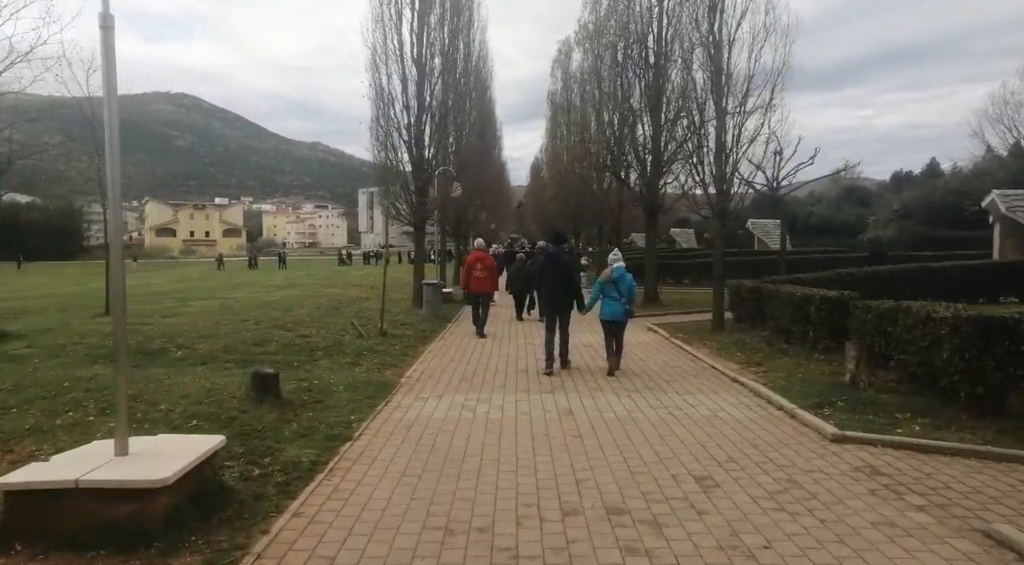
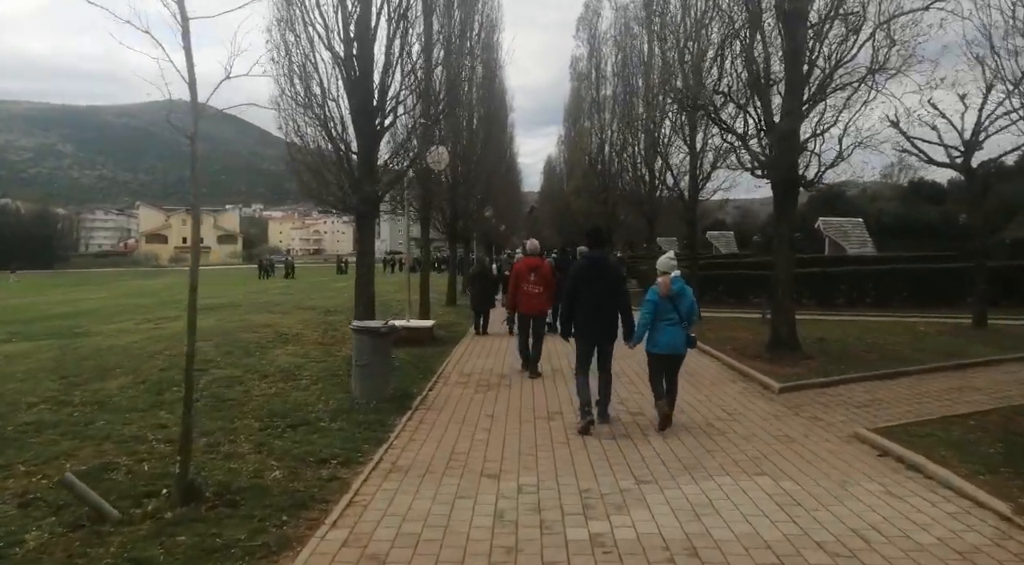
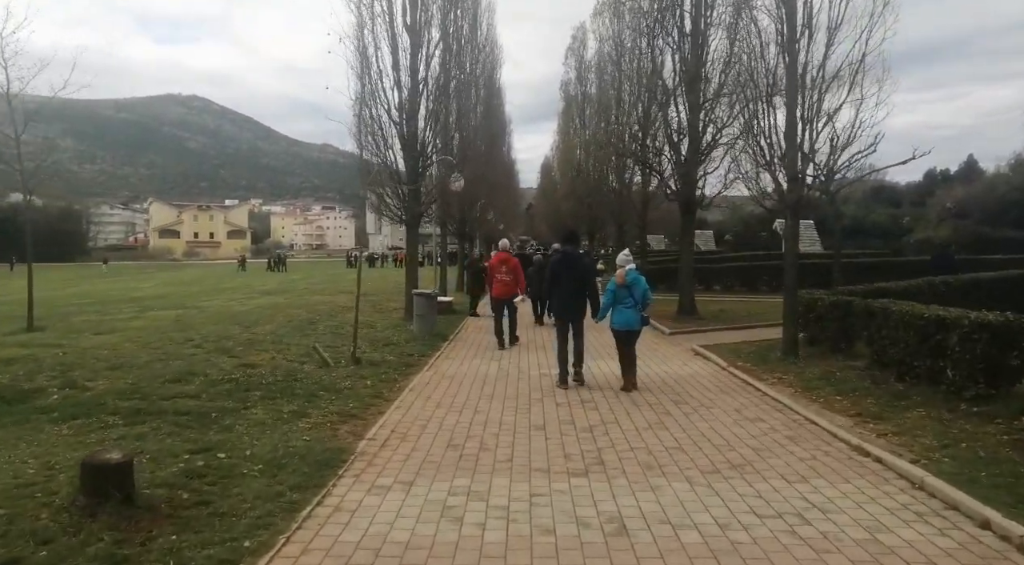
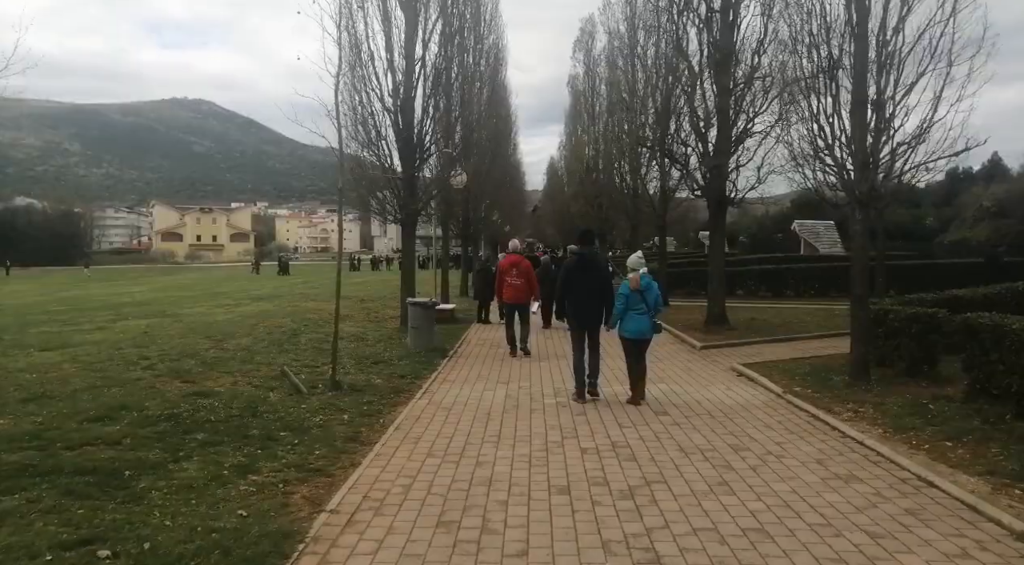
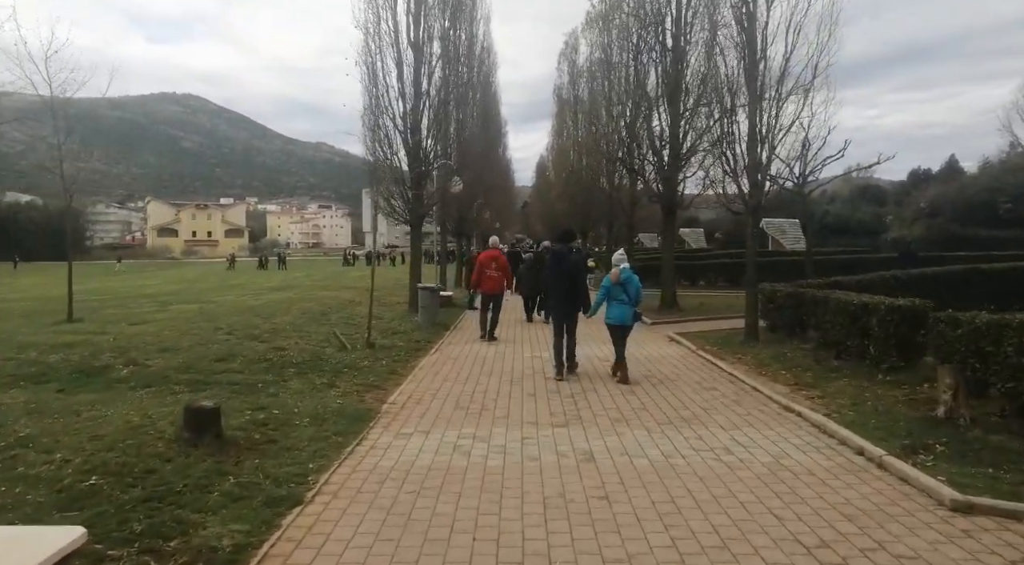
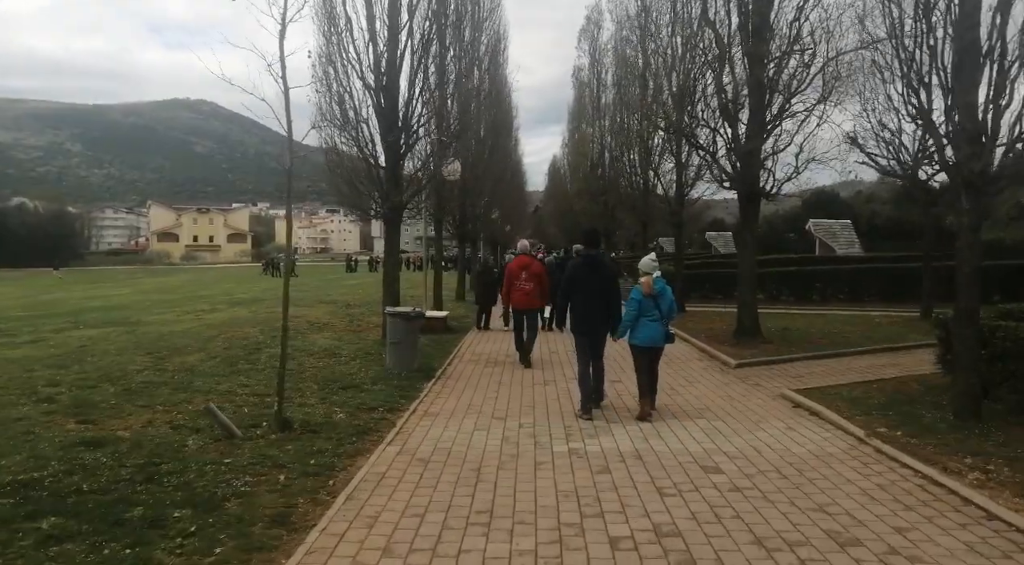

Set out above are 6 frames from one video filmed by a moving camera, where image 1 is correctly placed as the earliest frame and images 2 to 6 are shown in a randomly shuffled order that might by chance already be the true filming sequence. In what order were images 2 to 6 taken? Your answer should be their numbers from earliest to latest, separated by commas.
5, 3, 4, 6, 2
